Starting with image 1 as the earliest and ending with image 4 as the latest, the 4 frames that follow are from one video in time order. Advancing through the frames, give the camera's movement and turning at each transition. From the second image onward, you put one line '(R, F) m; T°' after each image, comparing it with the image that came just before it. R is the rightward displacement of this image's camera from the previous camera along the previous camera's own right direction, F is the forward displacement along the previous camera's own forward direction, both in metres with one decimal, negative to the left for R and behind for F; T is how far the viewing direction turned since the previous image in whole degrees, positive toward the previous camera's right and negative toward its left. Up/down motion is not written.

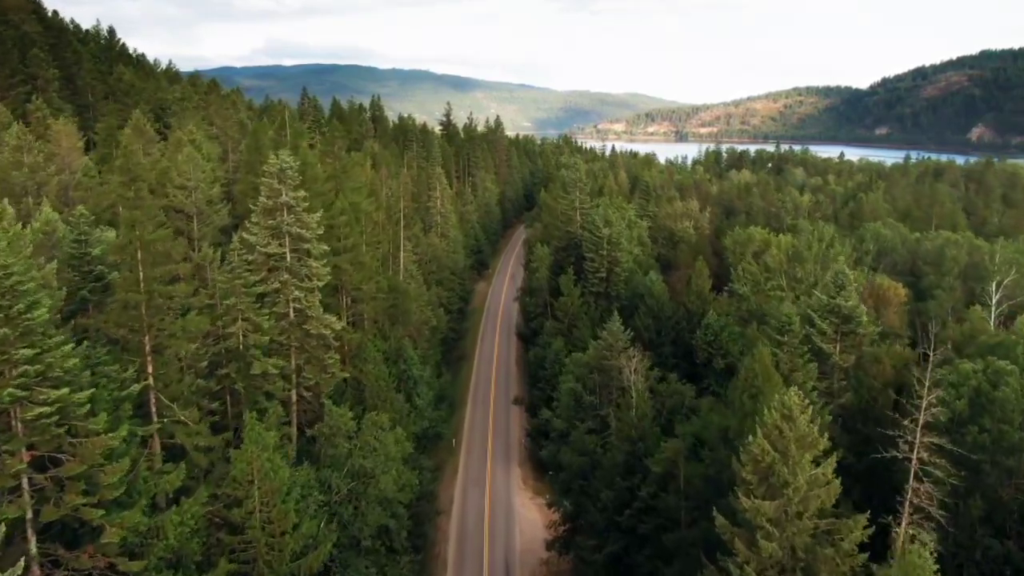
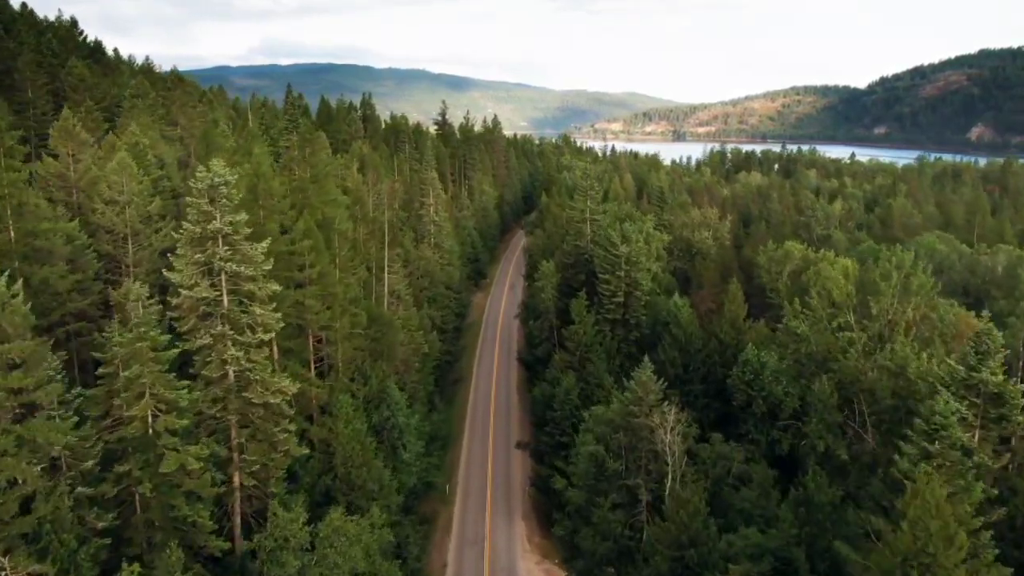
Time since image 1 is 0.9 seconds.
(-0.5, +8.8) m; 0°
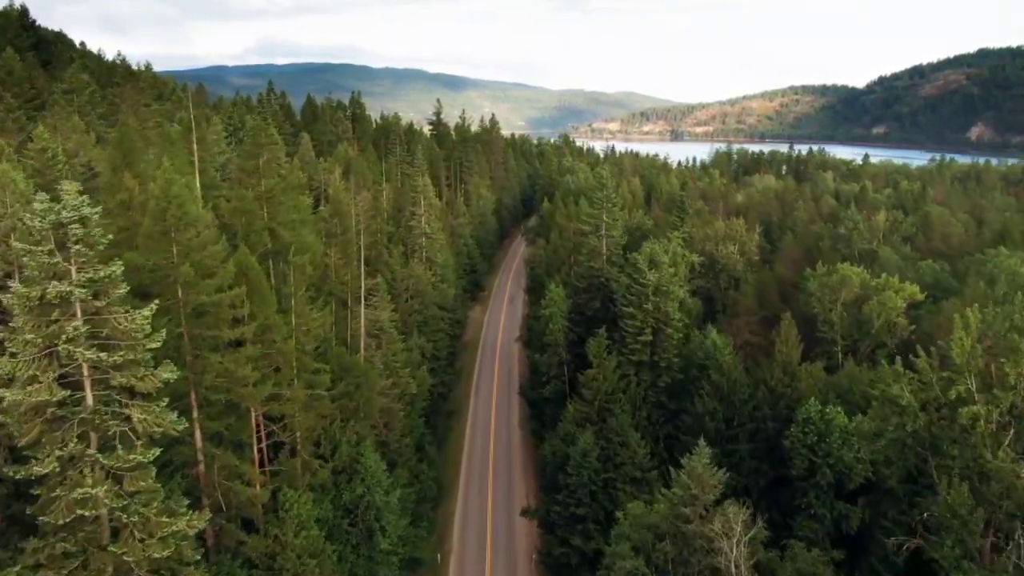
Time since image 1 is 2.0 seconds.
(-0.5, +9.6) m; 0°
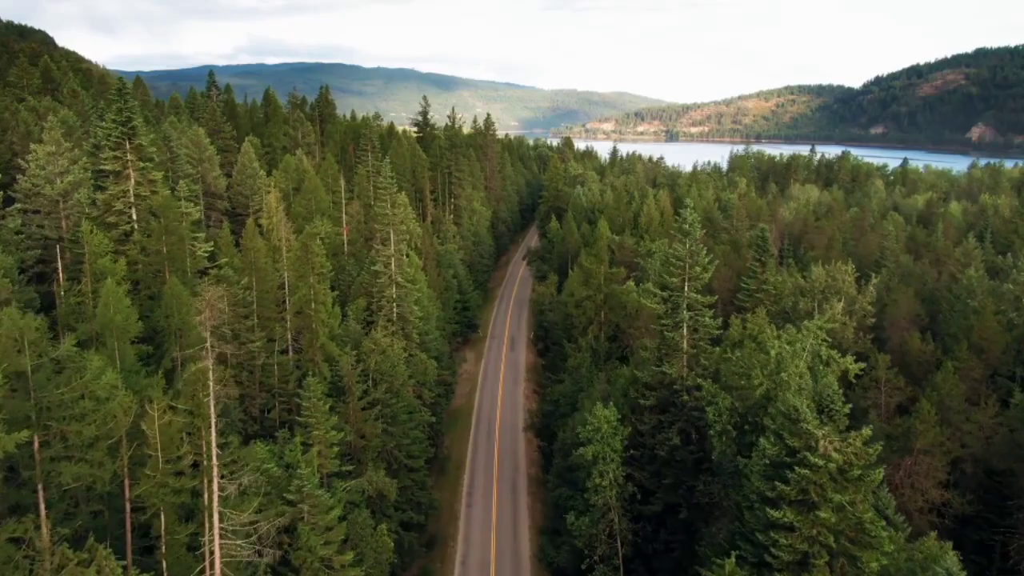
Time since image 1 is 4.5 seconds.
(-1.2, +23.3) m; +1°
